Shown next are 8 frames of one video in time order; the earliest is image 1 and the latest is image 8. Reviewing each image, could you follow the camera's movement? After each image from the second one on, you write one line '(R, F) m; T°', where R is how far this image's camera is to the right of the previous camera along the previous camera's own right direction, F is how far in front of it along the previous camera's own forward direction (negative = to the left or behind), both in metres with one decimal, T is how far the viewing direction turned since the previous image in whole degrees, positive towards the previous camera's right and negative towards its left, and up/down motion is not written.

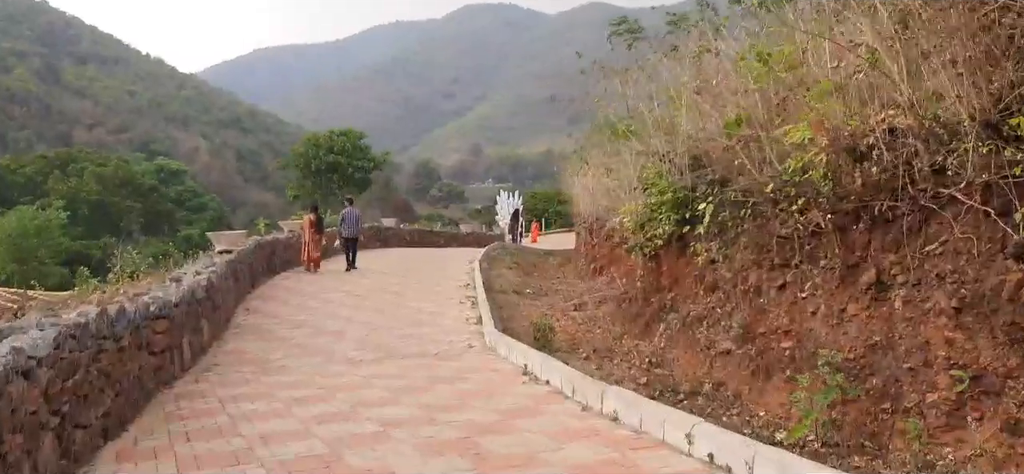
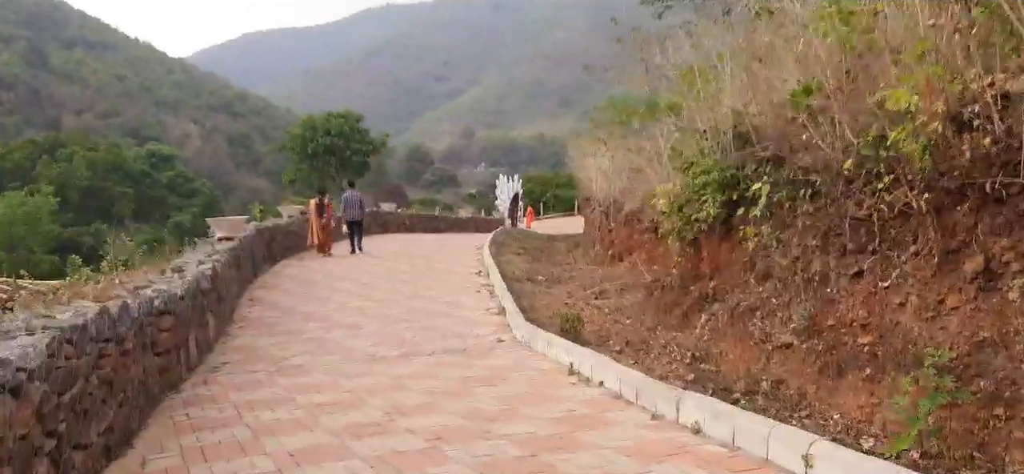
(-0.3, +0.6) m; +1°
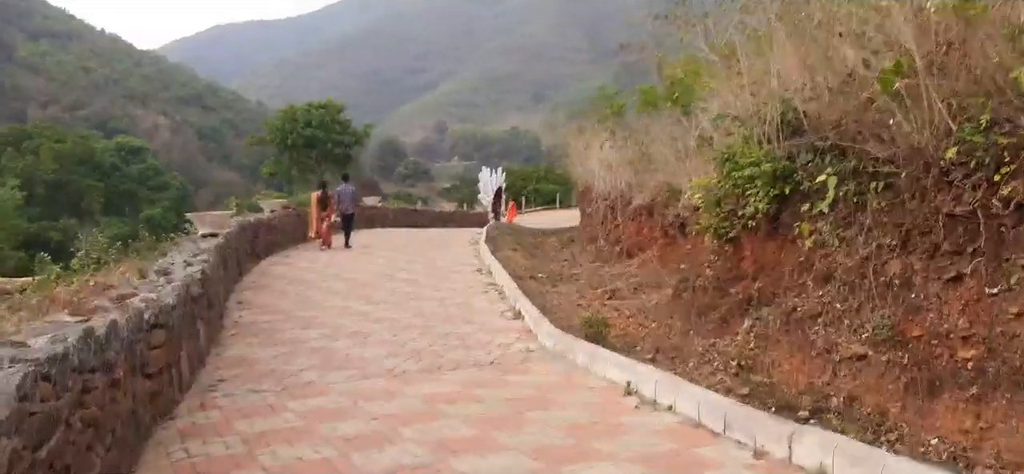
(-0.4, +0.7) m; +2°
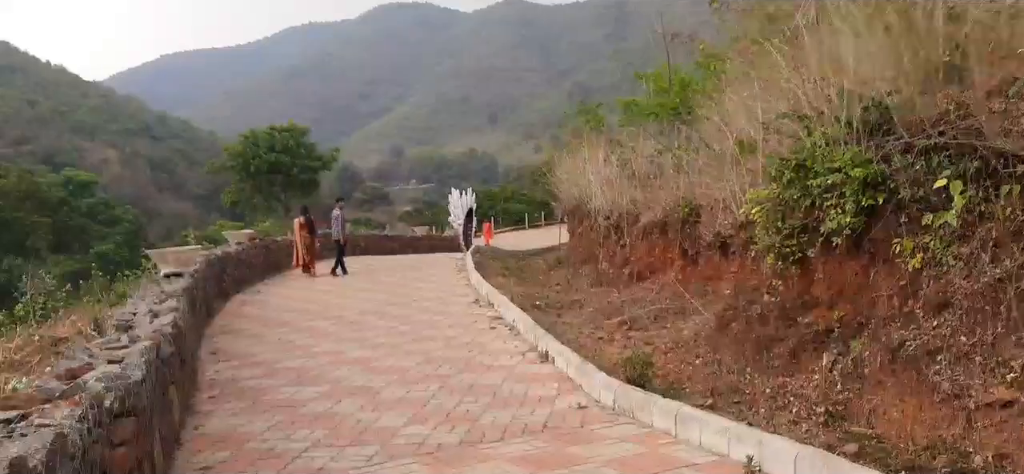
(-0.5, +1.1) m; +3°
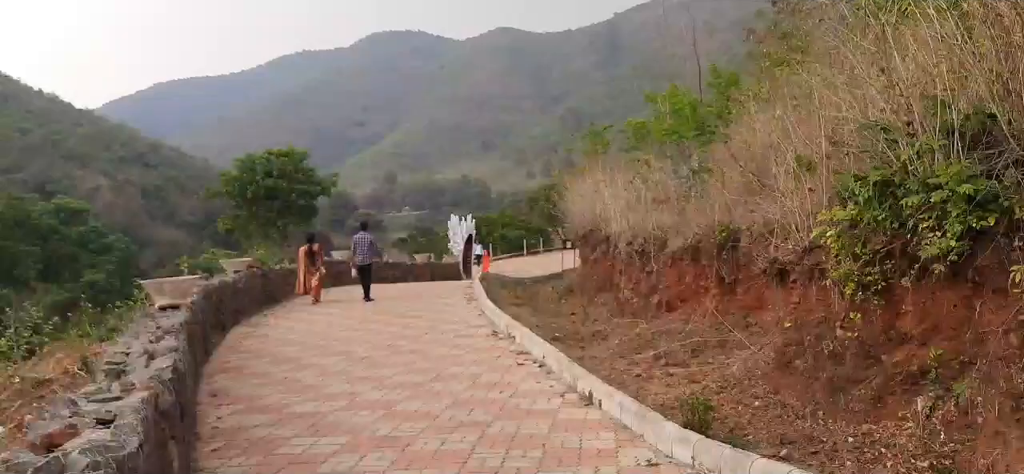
(-0.3, +0.7) m; +1°
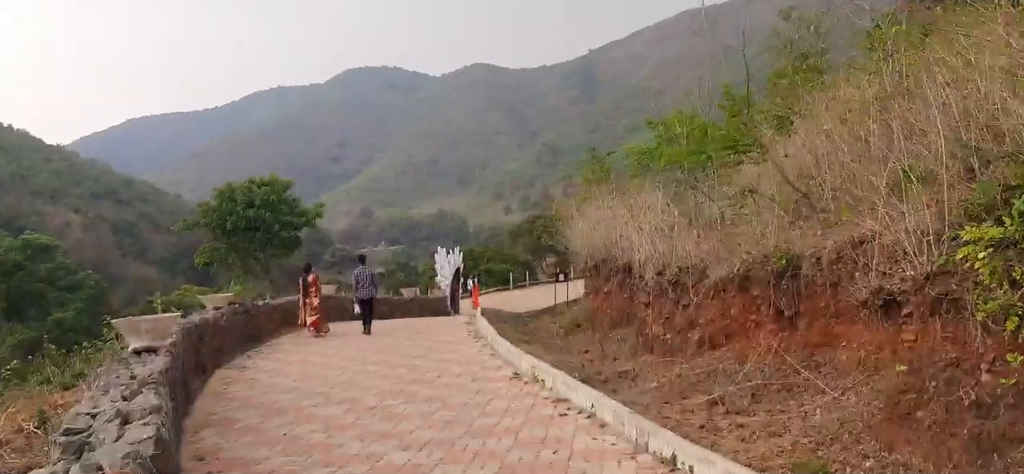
(-0.5, +1.2) m; +2°
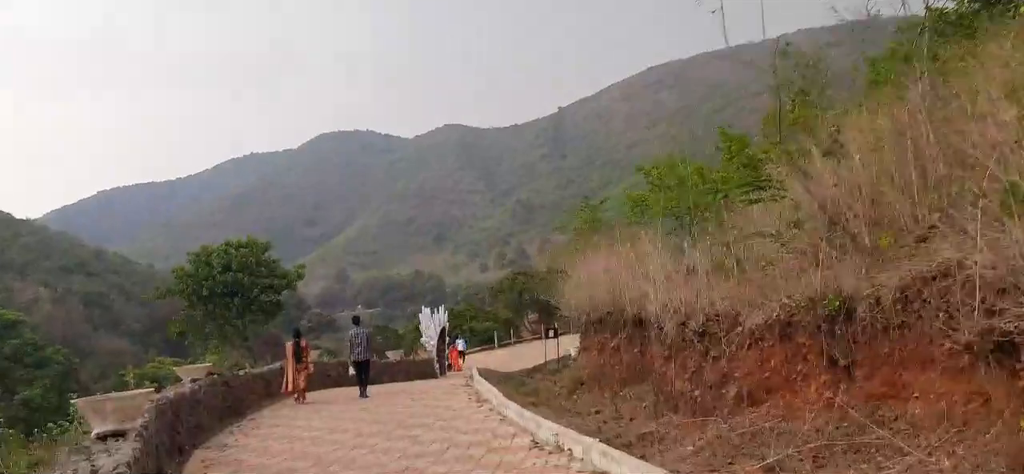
(-0.3, +0.9) m; +2°
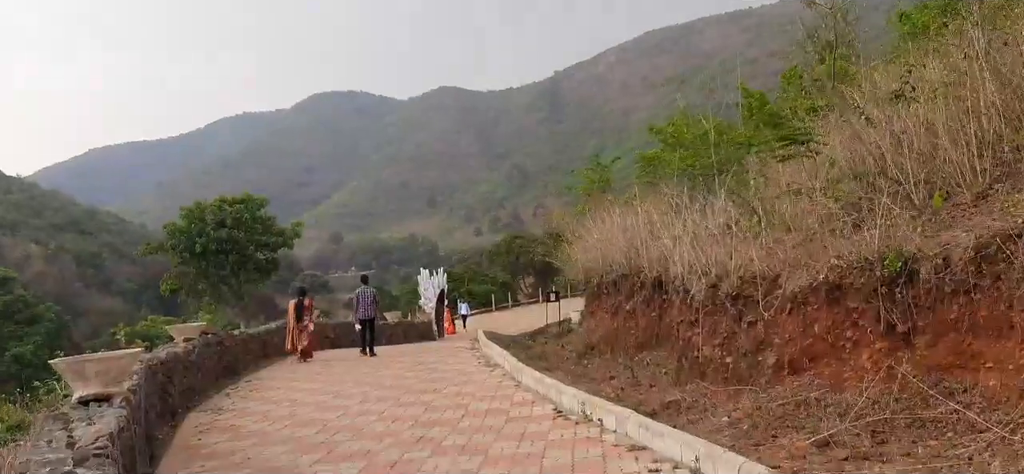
(-0.2, +0.7) m; 0°
